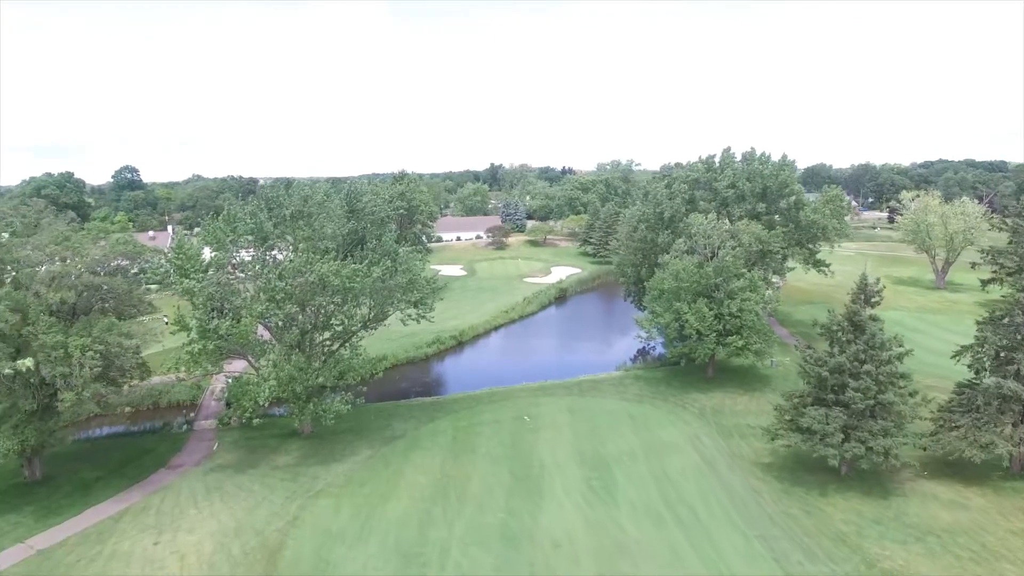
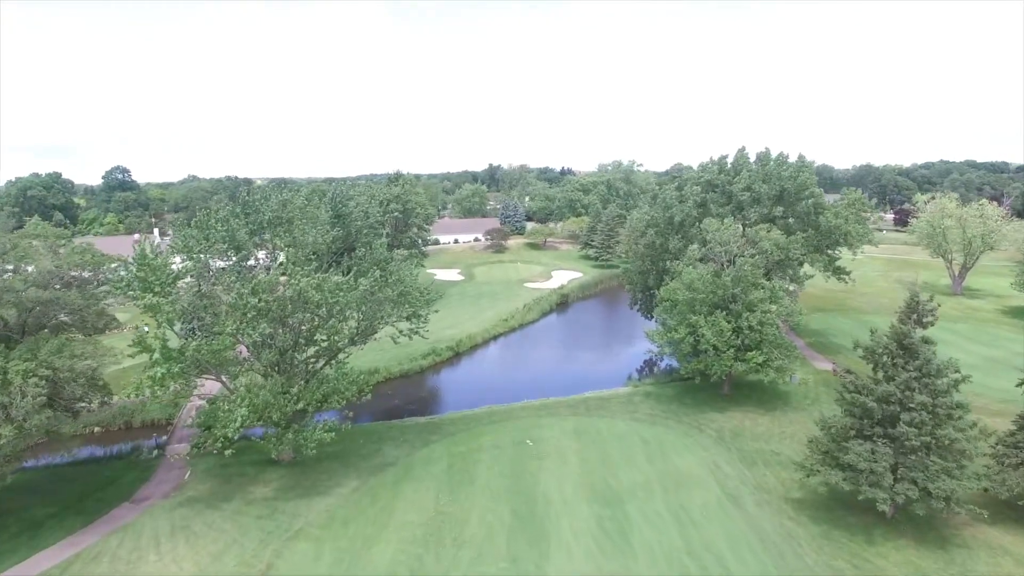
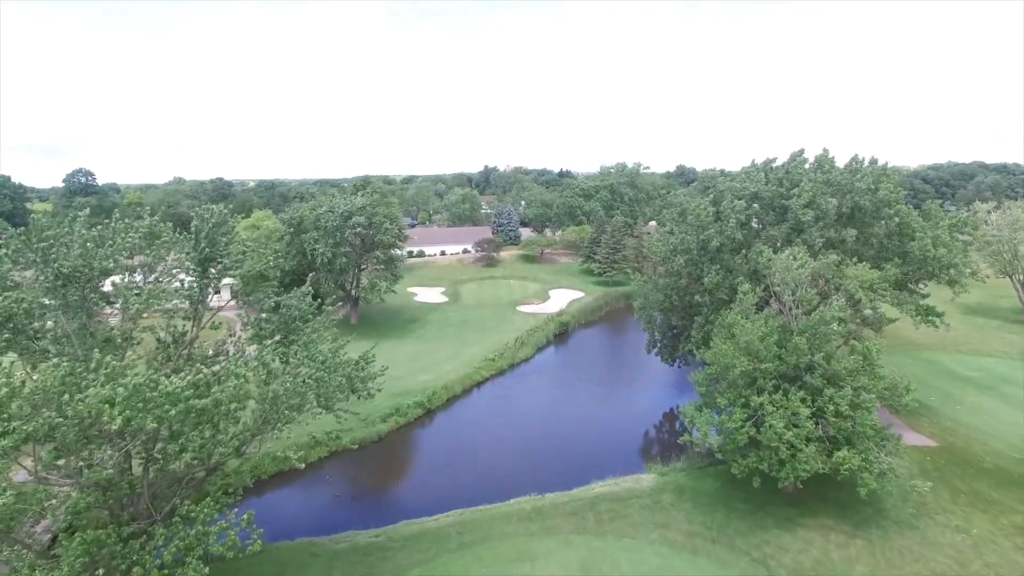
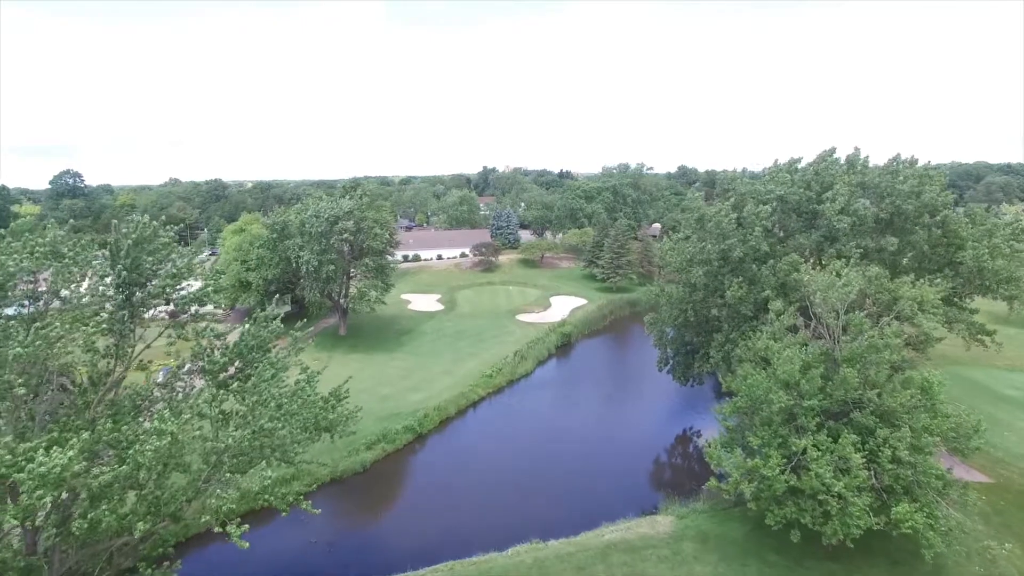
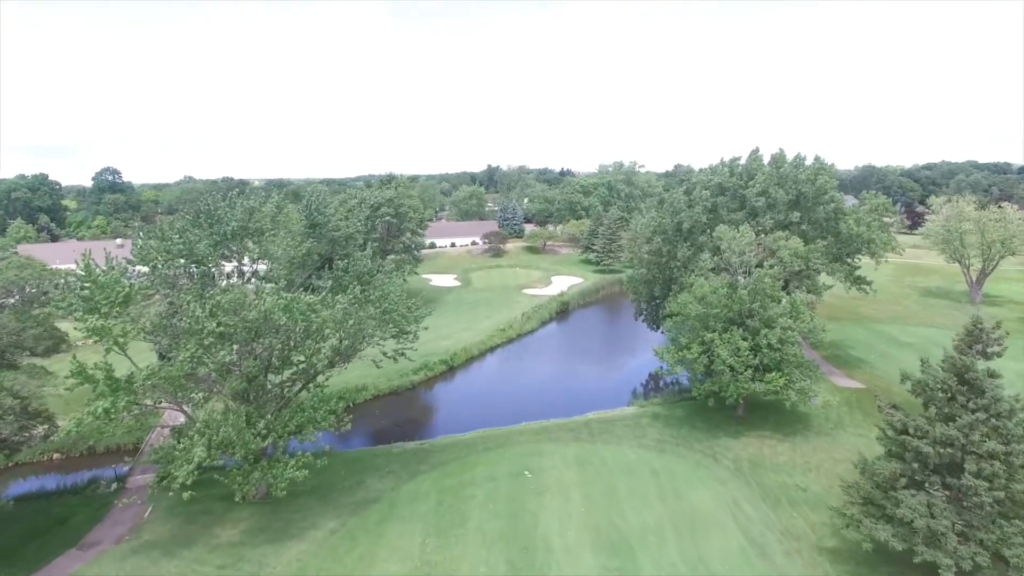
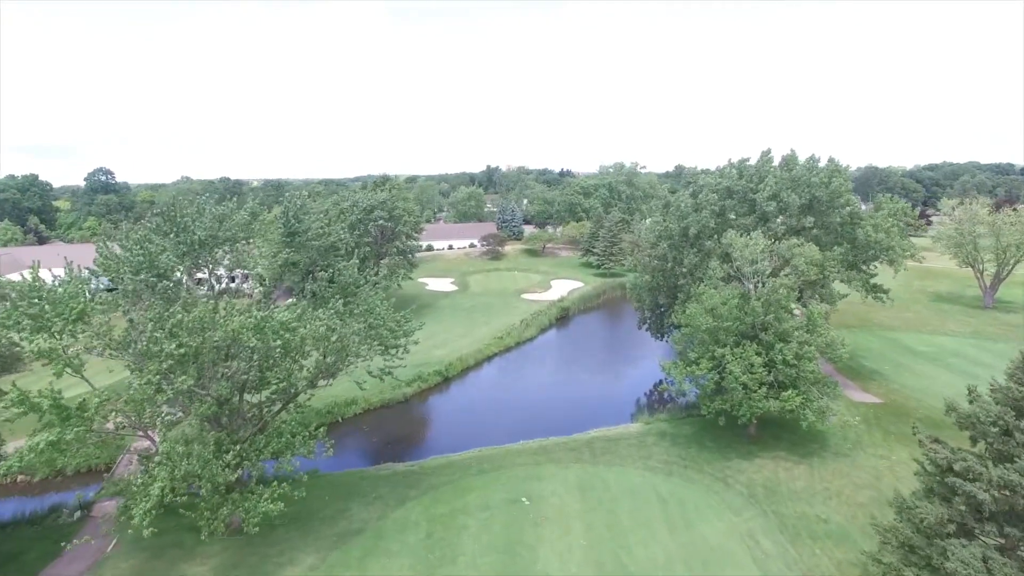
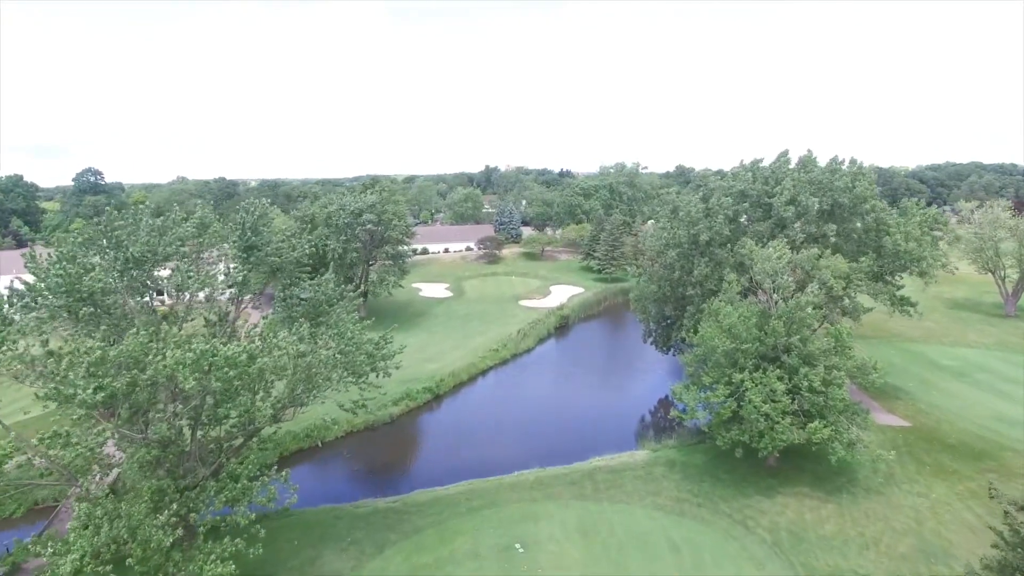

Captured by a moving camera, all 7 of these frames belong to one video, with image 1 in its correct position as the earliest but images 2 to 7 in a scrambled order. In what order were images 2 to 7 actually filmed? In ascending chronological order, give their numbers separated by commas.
2, 5, 6, 7, 3, 4
